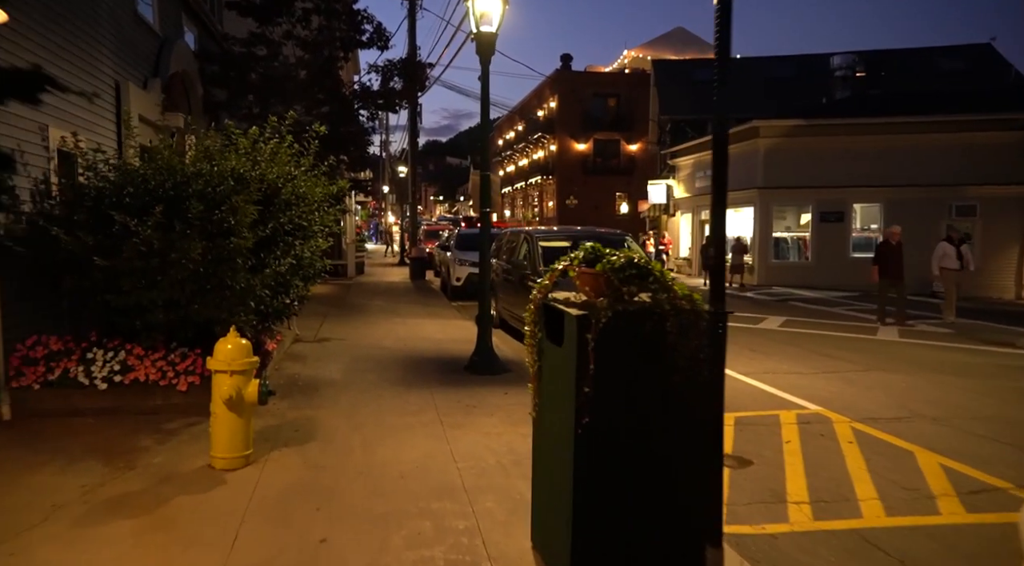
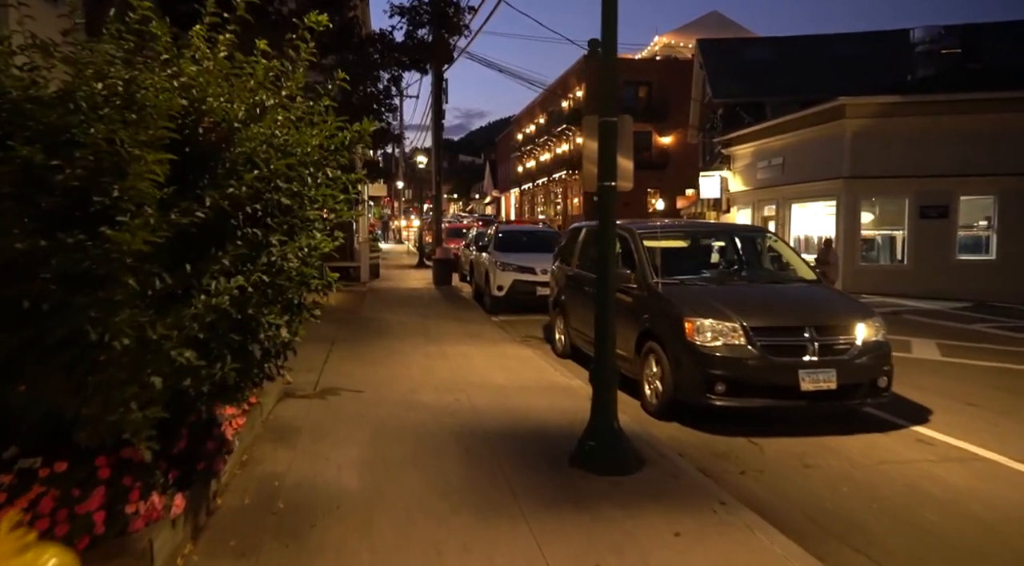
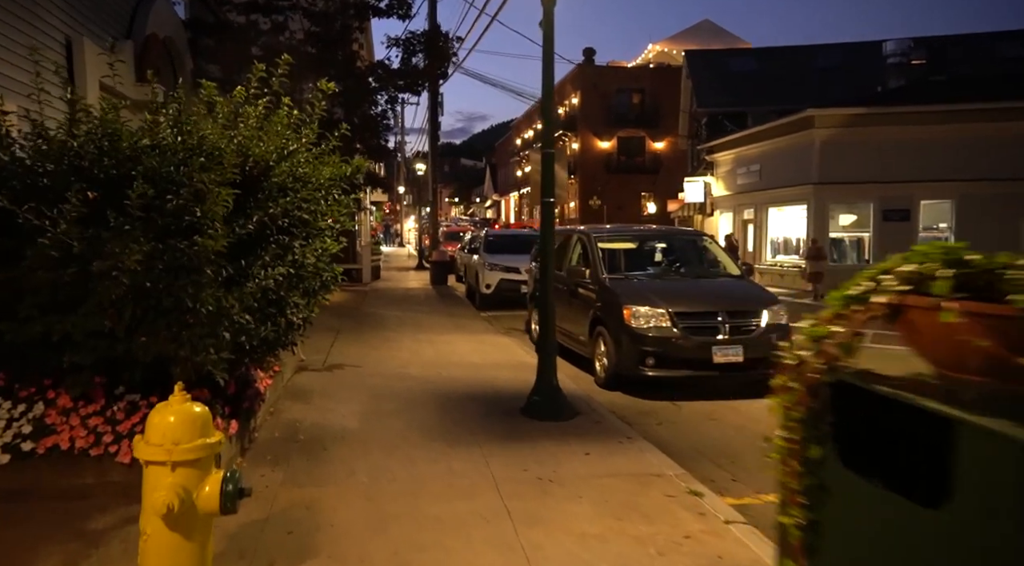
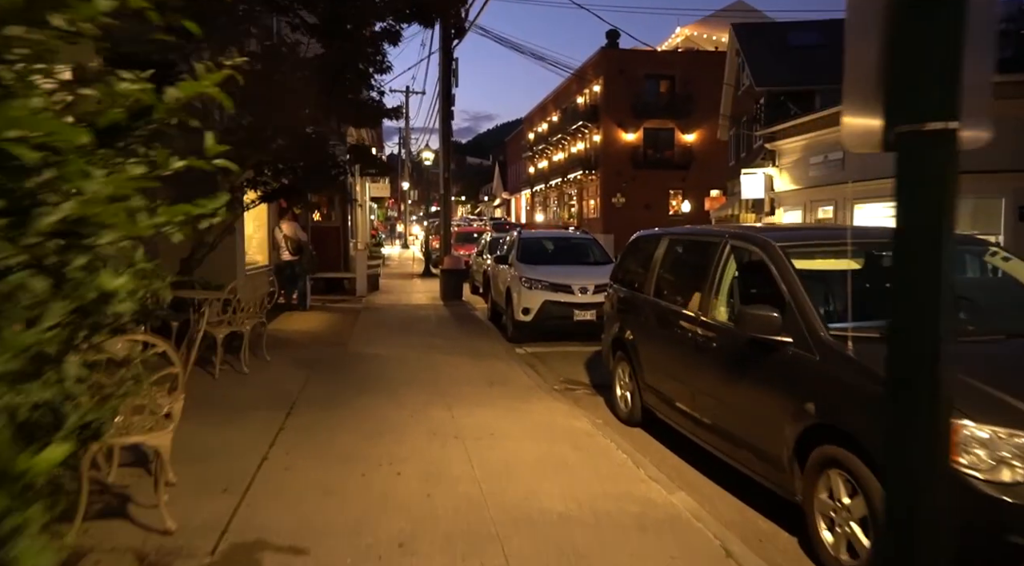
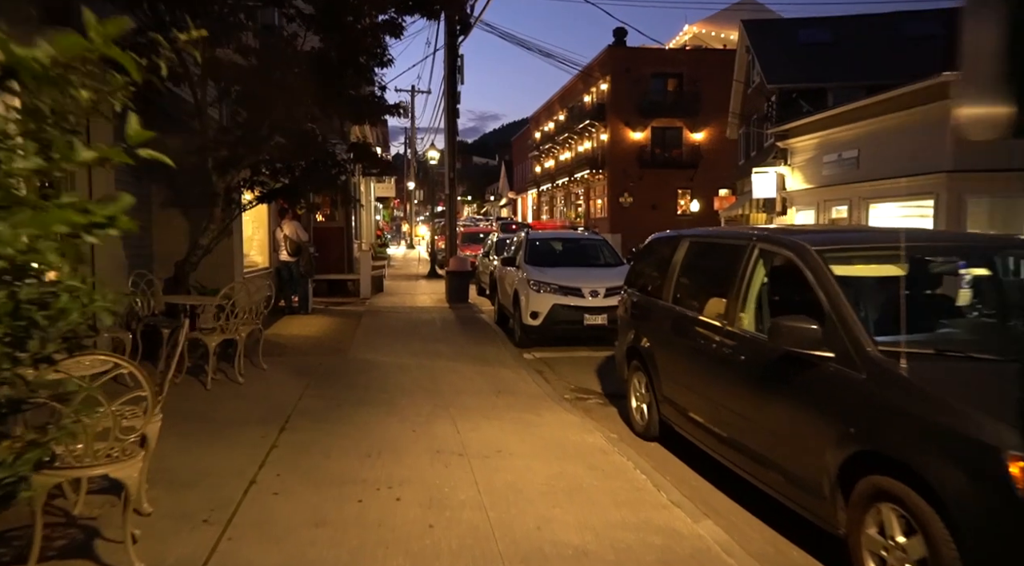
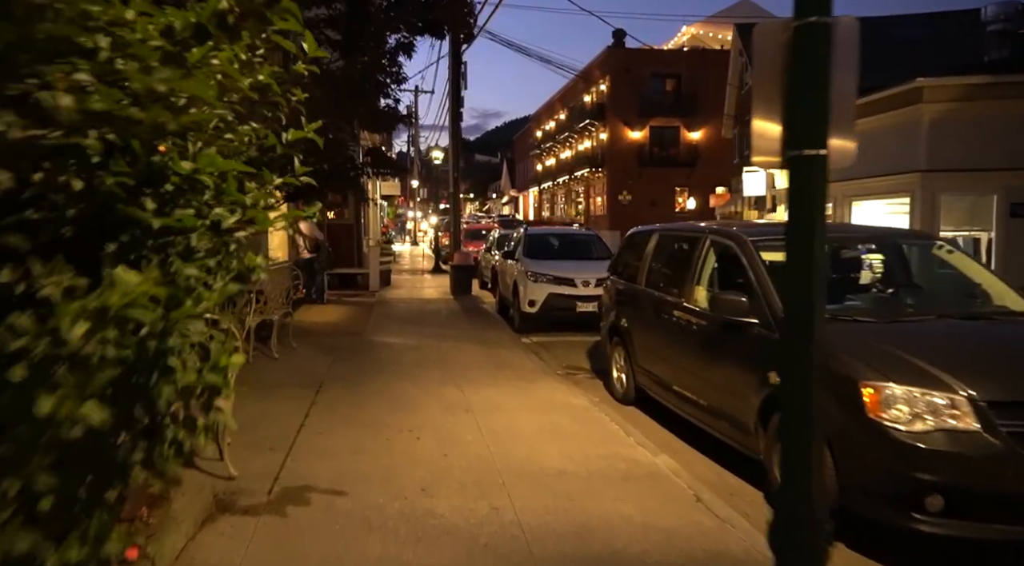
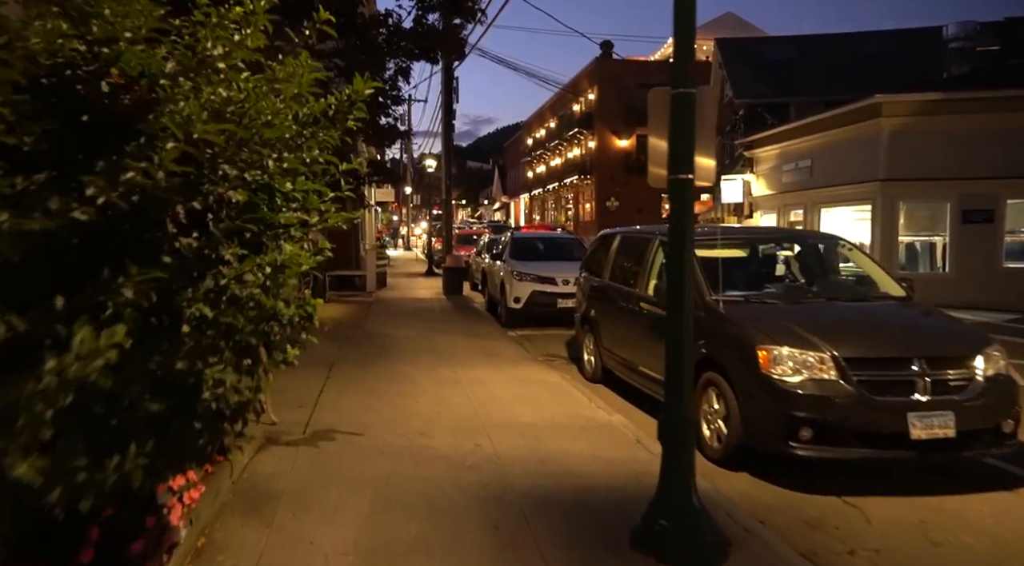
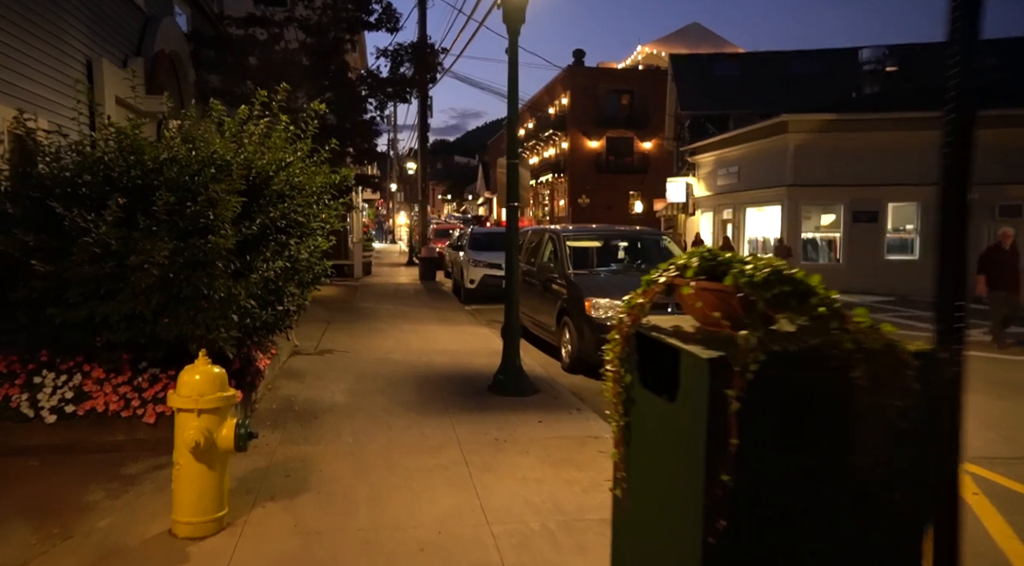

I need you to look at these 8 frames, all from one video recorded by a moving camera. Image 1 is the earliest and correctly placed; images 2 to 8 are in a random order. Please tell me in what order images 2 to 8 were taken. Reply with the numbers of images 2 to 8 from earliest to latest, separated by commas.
8, 3, 2, 7, 6, 4, 5
